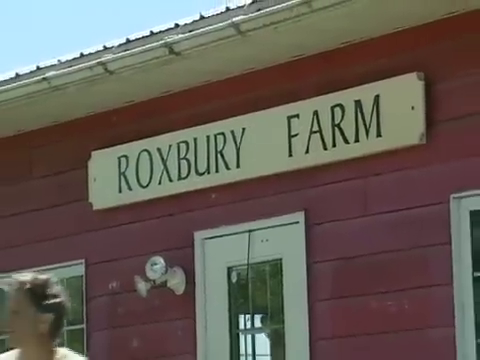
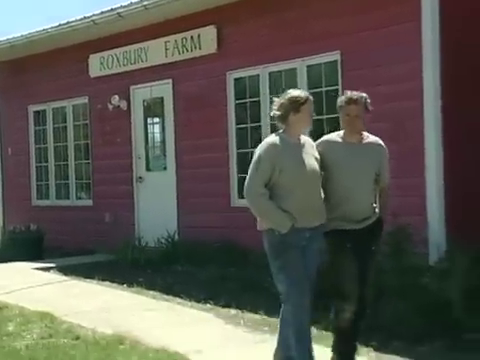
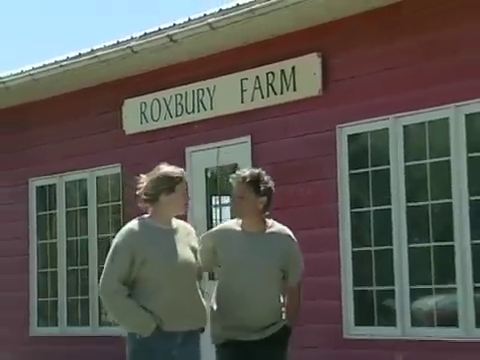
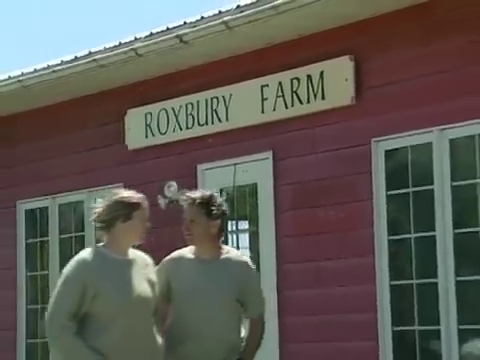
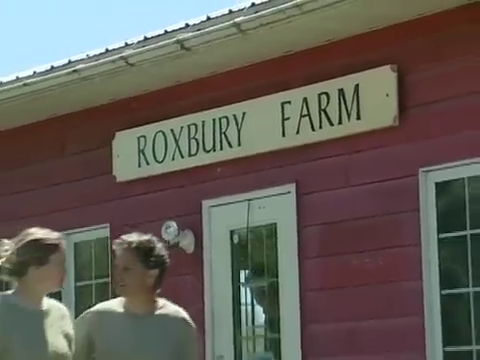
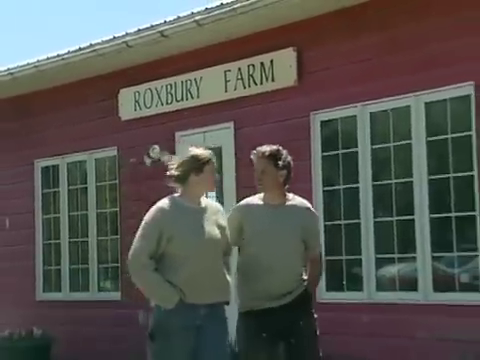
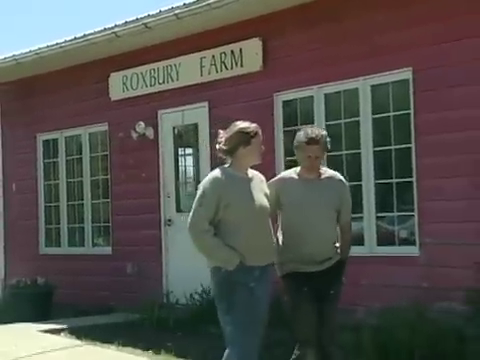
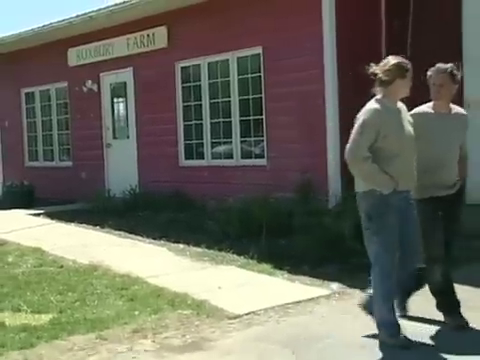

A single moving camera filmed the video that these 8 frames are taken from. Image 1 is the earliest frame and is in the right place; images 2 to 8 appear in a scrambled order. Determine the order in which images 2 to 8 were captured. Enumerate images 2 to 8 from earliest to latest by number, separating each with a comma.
5, 4, 3, 6, 7, 2, 8
